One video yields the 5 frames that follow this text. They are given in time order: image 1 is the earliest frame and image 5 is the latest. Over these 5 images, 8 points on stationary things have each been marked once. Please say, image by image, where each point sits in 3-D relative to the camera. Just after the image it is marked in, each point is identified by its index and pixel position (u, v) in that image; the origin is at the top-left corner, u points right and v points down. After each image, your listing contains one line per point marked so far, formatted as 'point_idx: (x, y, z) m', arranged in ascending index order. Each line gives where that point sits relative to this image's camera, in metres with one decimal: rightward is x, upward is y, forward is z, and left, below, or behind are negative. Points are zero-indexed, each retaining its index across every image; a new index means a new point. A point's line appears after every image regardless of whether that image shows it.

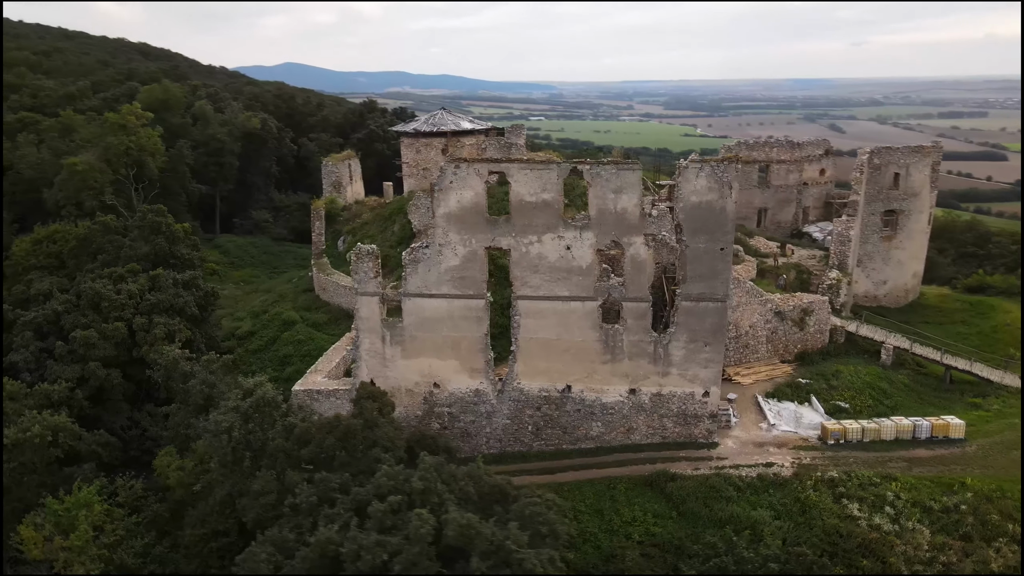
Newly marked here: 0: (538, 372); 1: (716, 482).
0: (+0.5, -1.8, +15.6) m
1: (+4.0, -3.8, +14.4) m
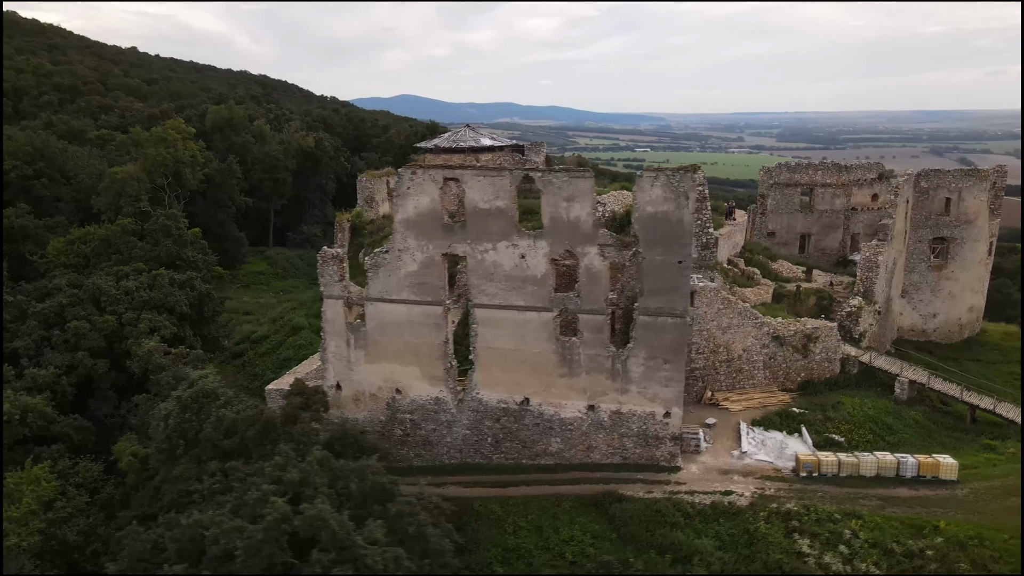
0: (-0.3, -2.0, +15.4) m
1: (+2.8, -4.1, +13.7) m
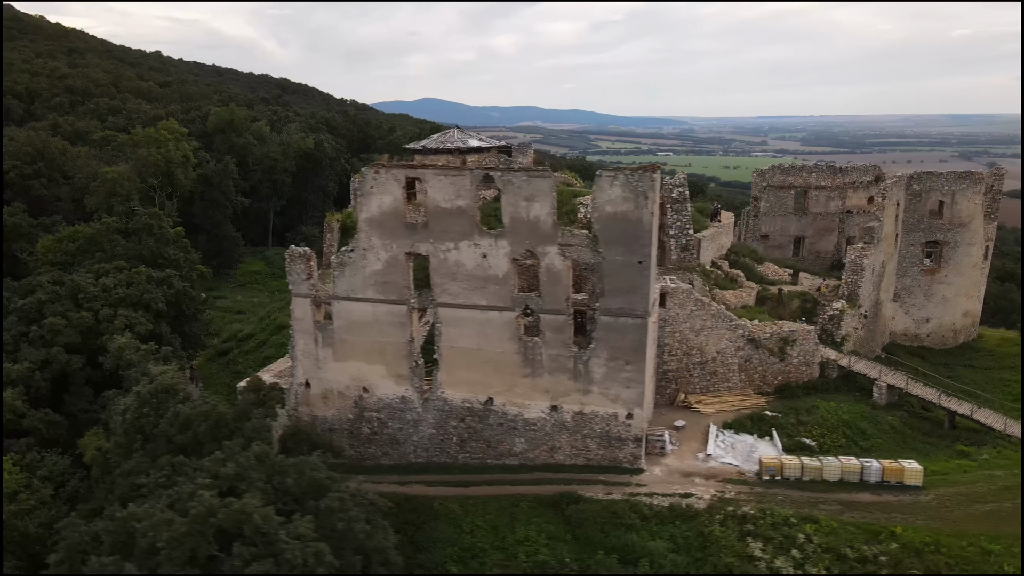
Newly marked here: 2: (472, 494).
0: (-1.1, -2.0, +15.4) m
1: (+2.0, -4.1, +13.6) m
2: (-0.8, -4.1, +14.7) m
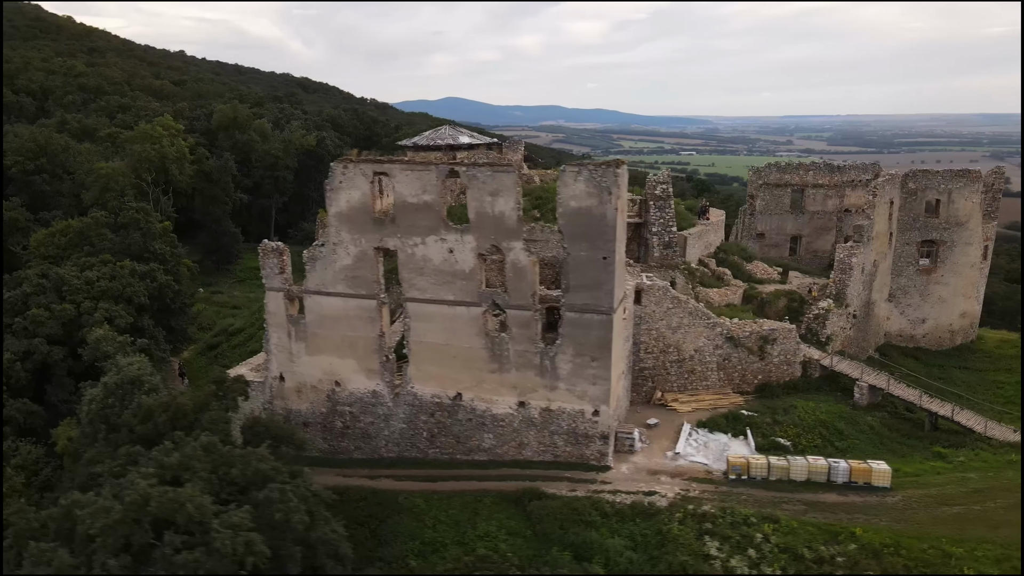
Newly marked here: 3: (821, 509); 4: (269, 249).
0: (-1.7, -1.9, +15.5) m
1: (+1.3, -4.0, +13.5) m
2: (-1.5, -4.0, +14.8) m
3: (+5.5, -3.9, +13.1) m
4: (-5.2, +0.8, +15.7) m
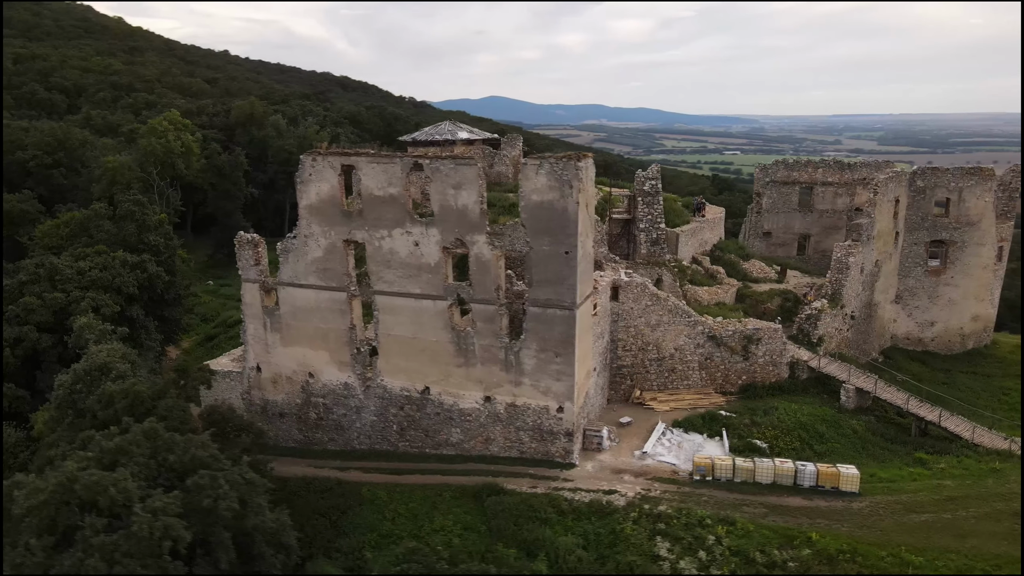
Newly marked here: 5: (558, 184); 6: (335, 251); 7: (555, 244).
0: (-2.4, -1.7, +15.5) m
1: (+0.5, -3.9, +13.4) m
2: (-2.2, -3.9, +14.8) m
3: (+4.7, -3.9, +12.7) m
4: (-5.8, +1.0, +15.9) m
5: (+0.8, +1.9, +13.4) m
6: (-3.7, +0.8, +15.2) m
7: (+0.8, +0.8, +13.6) m
